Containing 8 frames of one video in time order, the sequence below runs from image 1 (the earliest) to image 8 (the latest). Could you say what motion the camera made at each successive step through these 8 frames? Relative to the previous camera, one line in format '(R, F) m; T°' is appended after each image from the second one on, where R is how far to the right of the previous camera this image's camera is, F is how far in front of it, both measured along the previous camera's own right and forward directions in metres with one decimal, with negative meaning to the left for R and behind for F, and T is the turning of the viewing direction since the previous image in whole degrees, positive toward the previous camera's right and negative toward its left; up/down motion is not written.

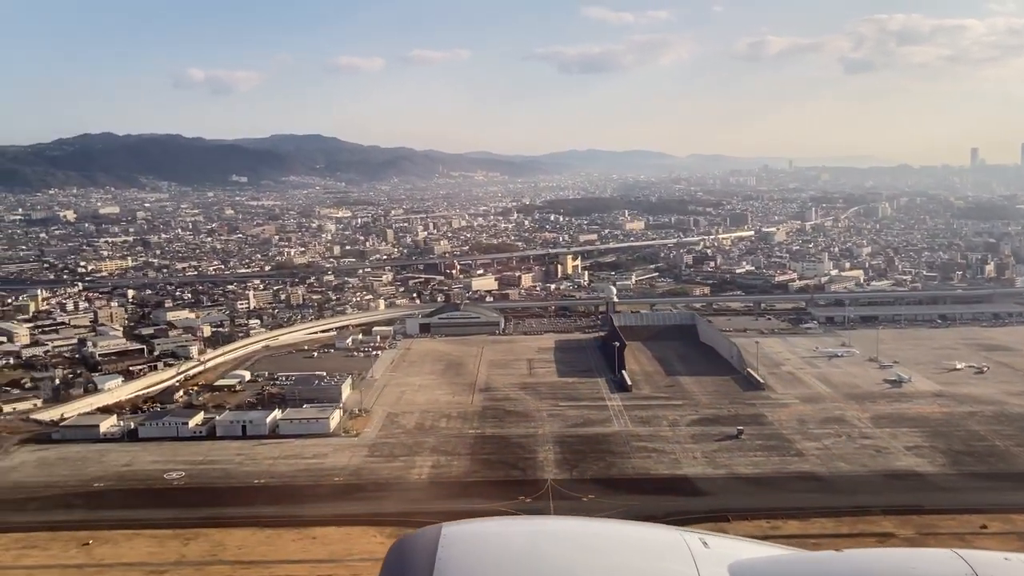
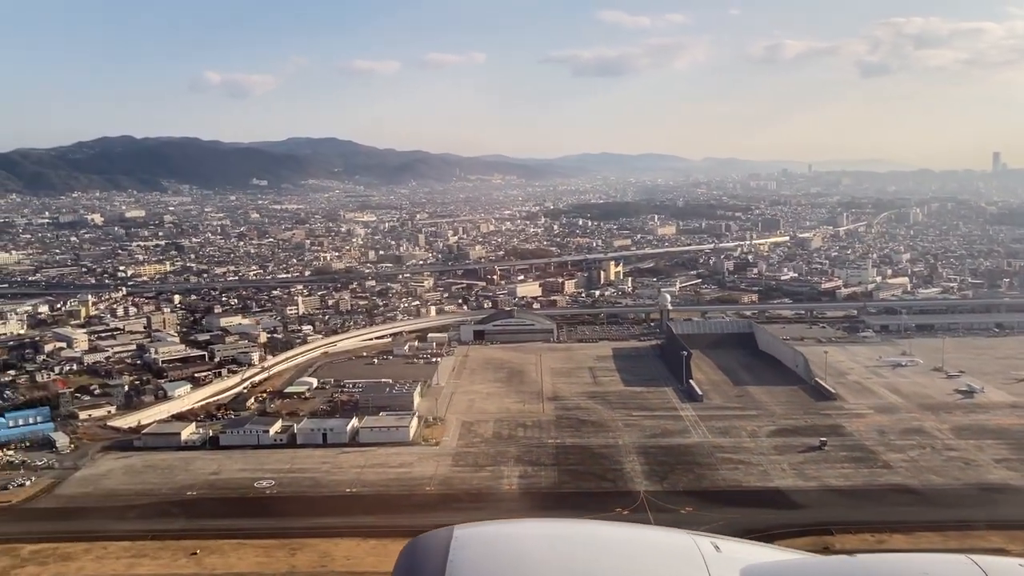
(-0.3, 0.0) m; -1°
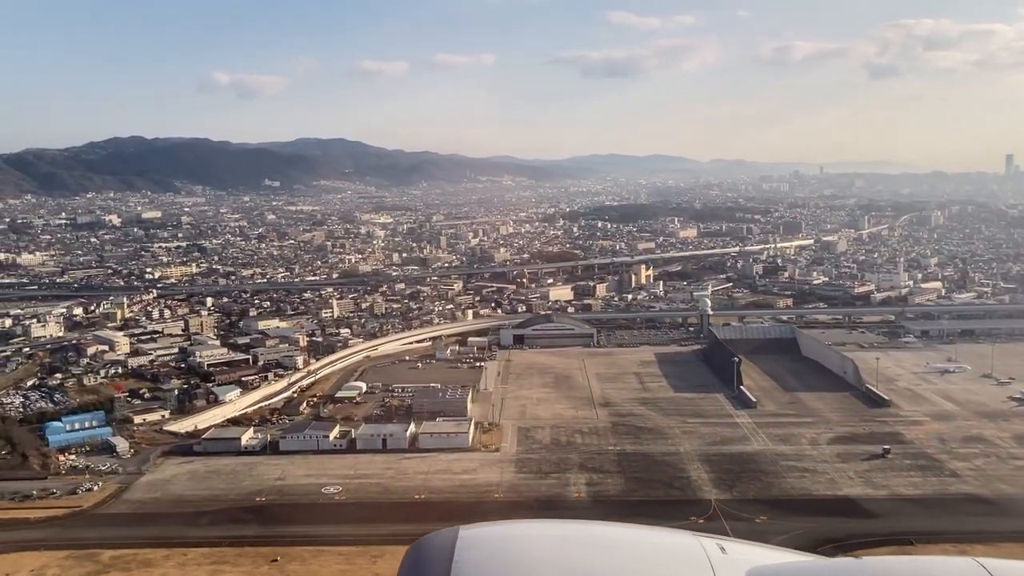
(-0.3, 0.0) m; 0°
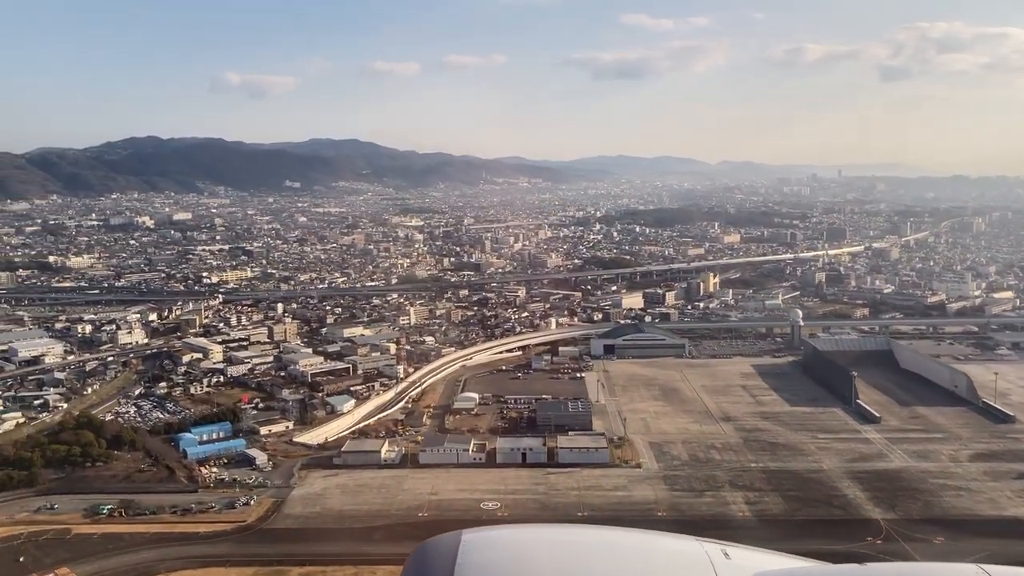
(-0.6, 0.0) m; 0°
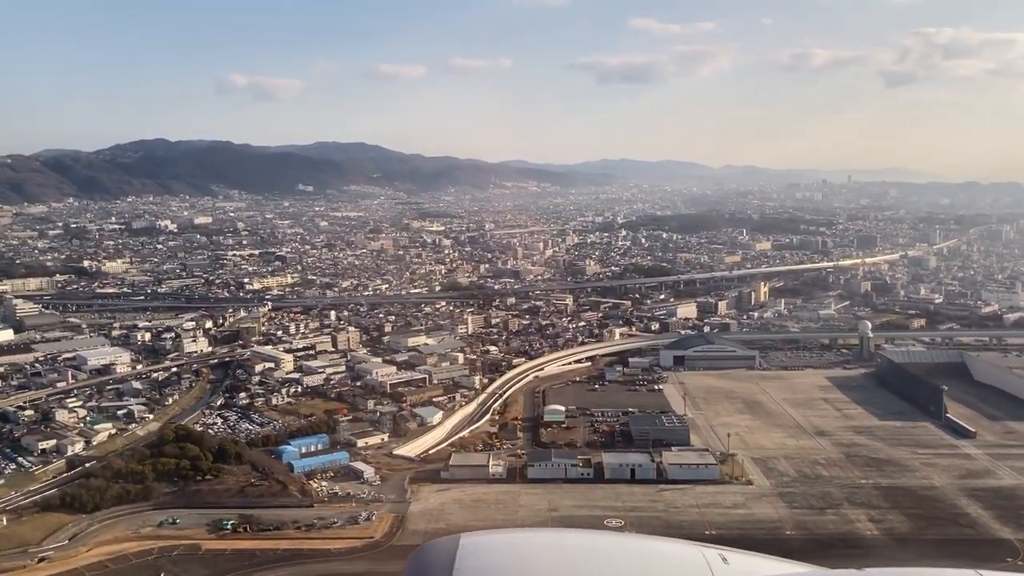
(-0.5, 0.0) m; 0°
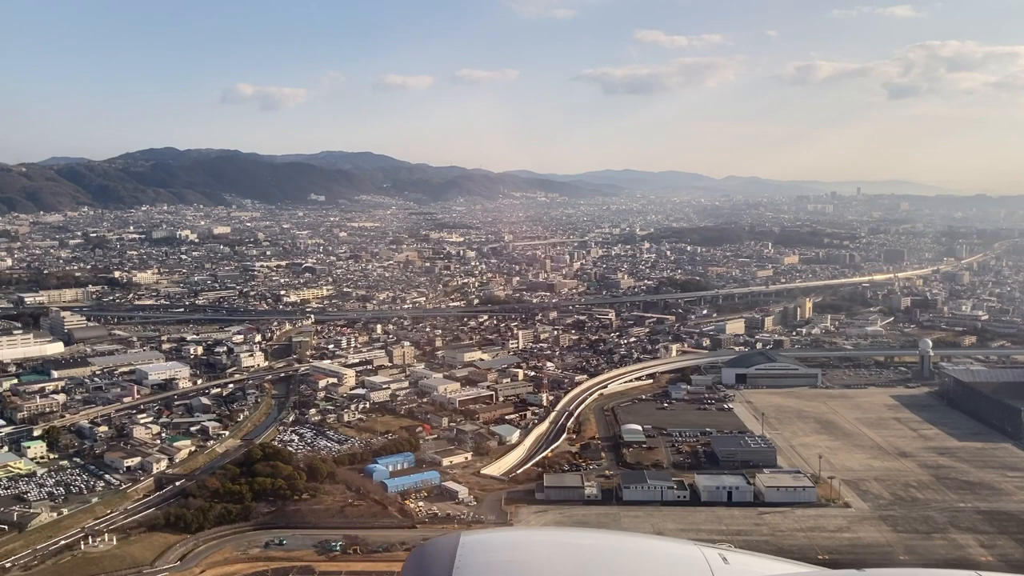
(-0.4, 0.0) m; 0°
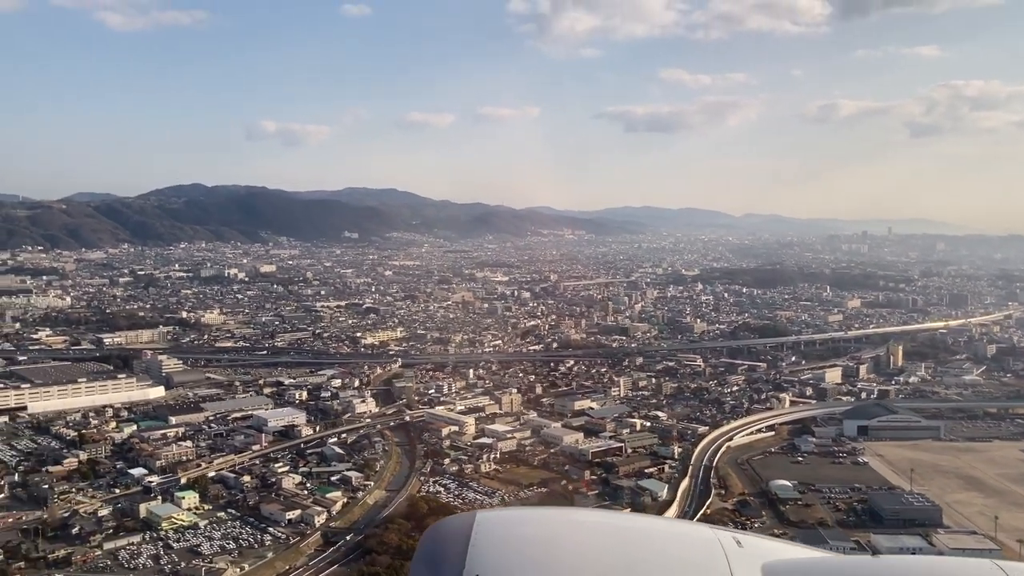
(-0.8, 0.0) m; -1°
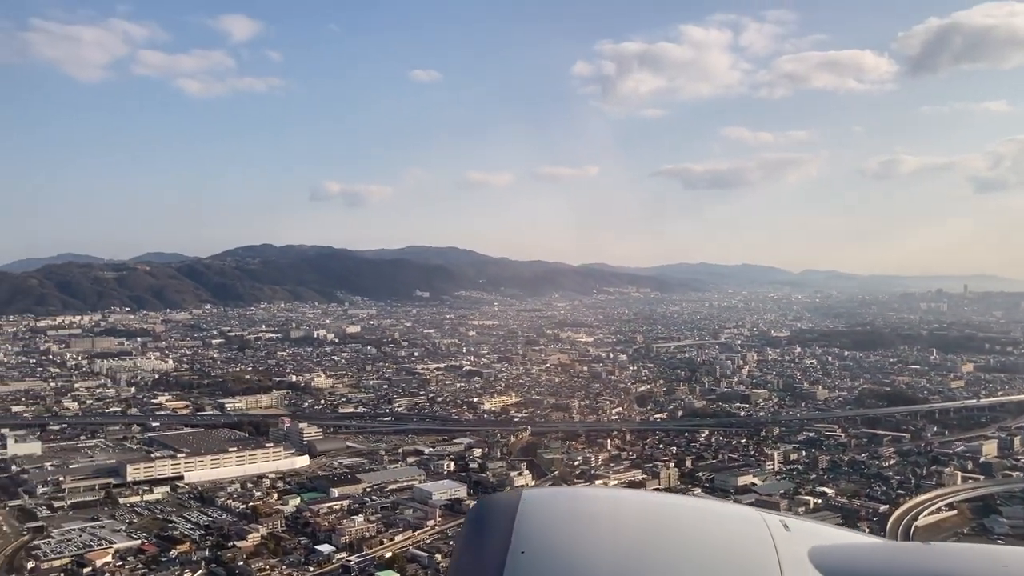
(-0.9, 0.0) m; -3°
